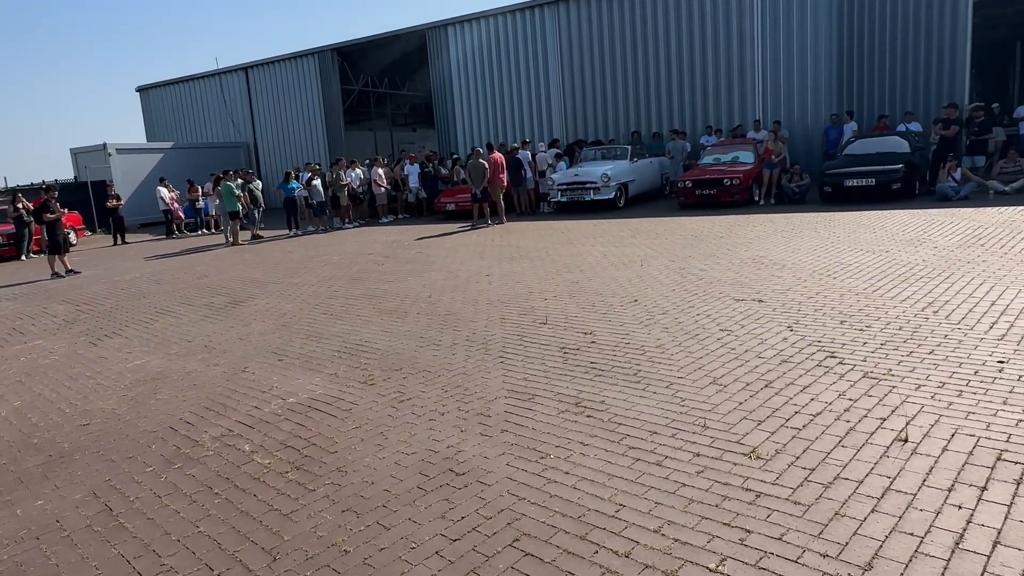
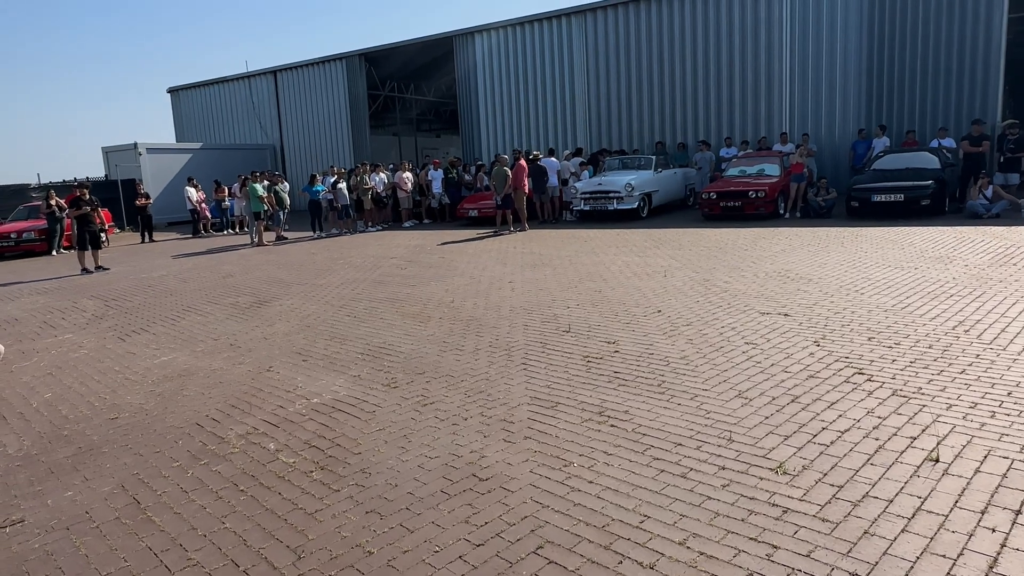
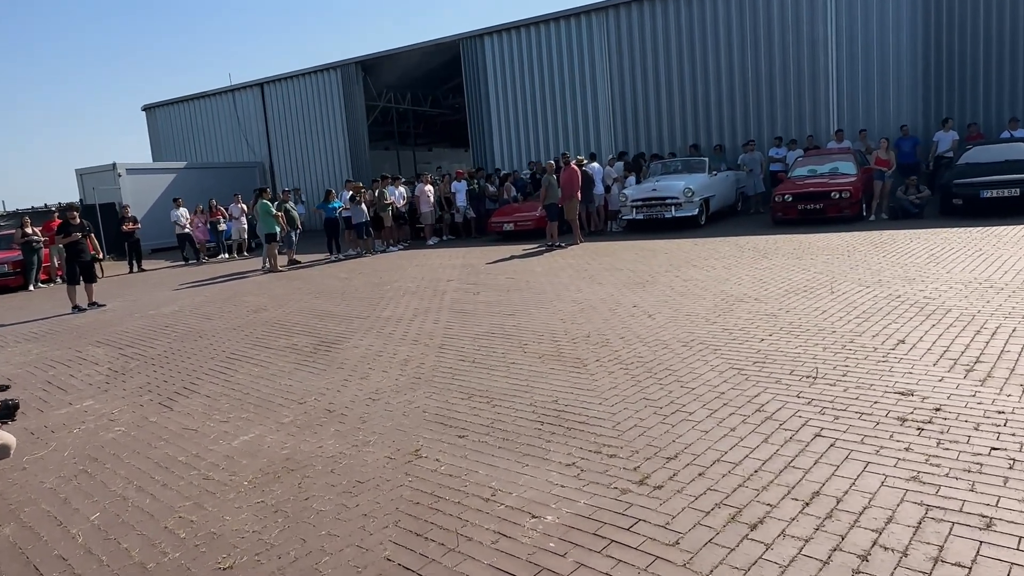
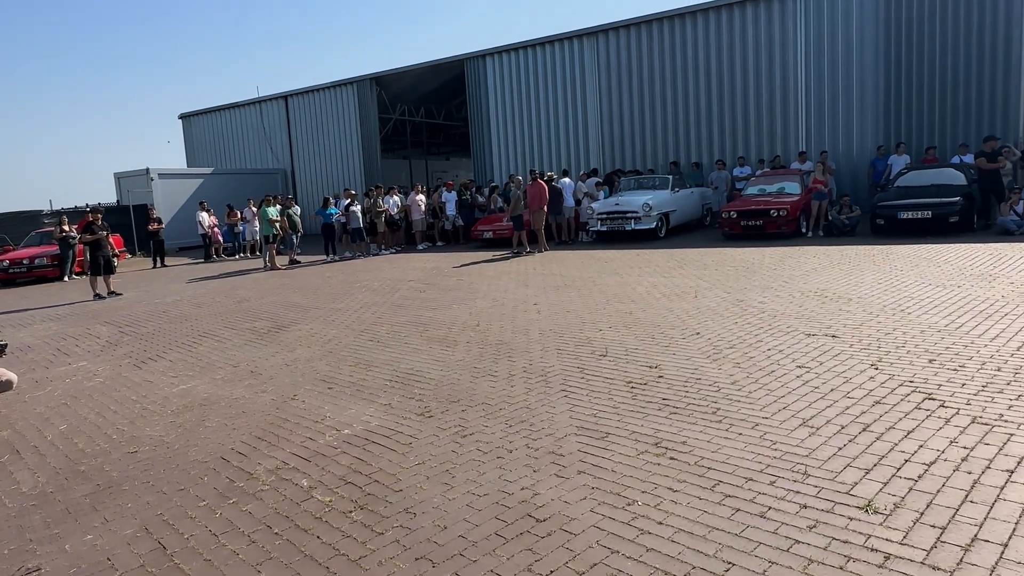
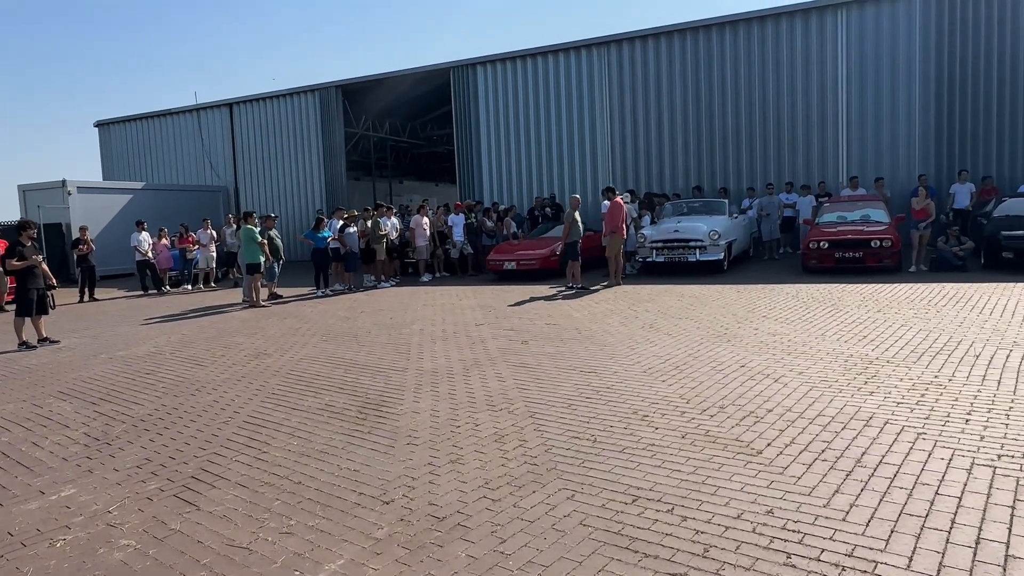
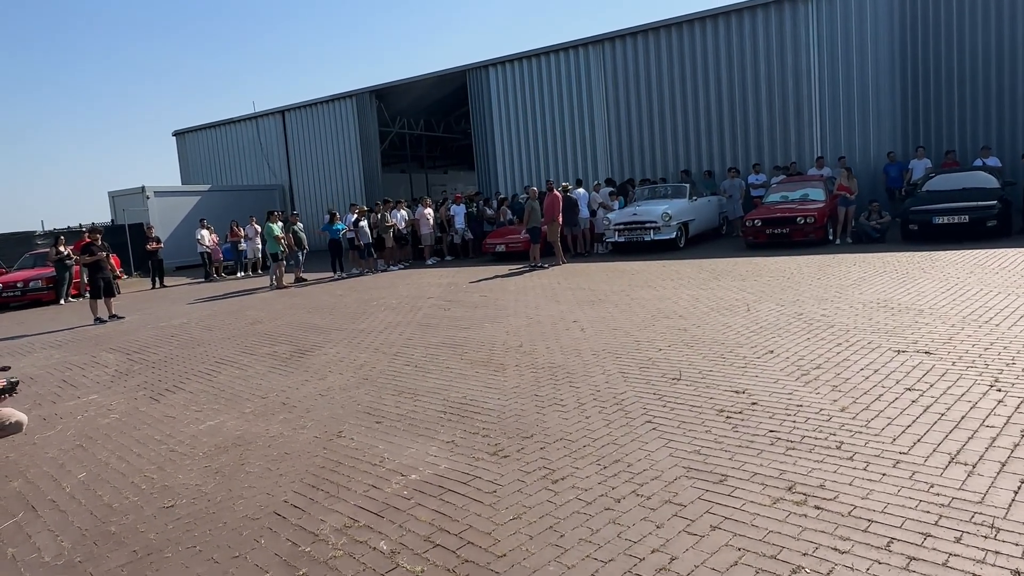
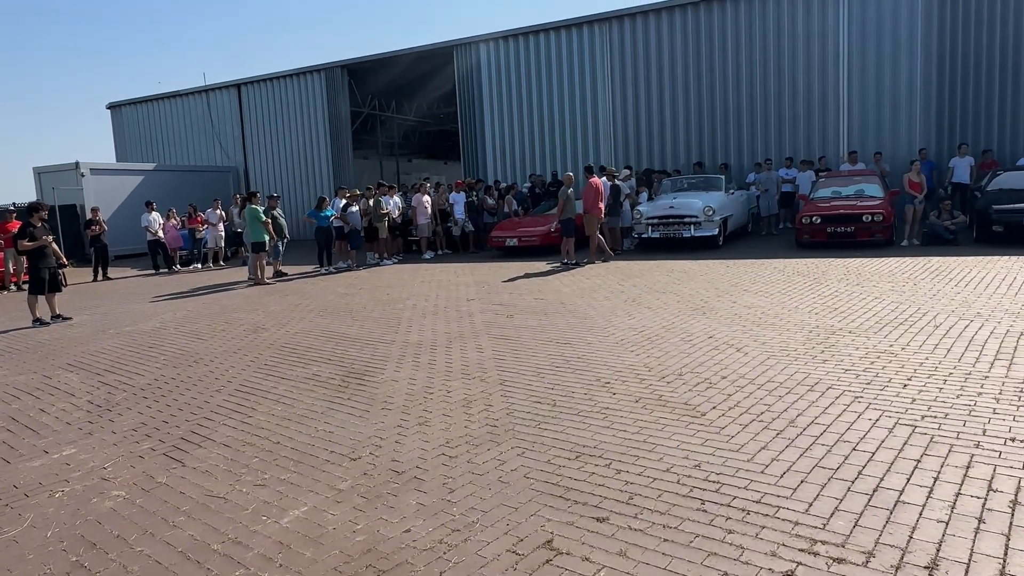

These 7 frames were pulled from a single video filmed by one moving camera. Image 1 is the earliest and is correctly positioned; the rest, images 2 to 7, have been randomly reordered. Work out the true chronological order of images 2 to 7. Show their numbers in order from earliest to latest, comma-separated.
2, 4, 6, 3, 7, 5
